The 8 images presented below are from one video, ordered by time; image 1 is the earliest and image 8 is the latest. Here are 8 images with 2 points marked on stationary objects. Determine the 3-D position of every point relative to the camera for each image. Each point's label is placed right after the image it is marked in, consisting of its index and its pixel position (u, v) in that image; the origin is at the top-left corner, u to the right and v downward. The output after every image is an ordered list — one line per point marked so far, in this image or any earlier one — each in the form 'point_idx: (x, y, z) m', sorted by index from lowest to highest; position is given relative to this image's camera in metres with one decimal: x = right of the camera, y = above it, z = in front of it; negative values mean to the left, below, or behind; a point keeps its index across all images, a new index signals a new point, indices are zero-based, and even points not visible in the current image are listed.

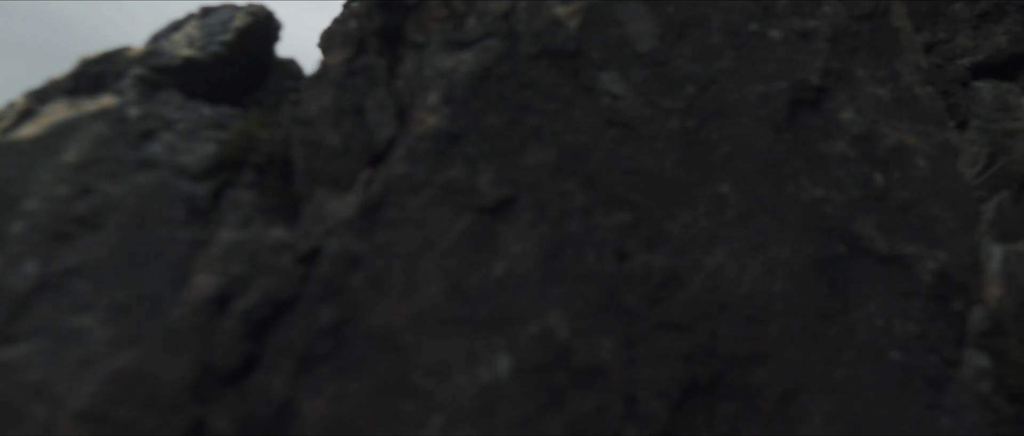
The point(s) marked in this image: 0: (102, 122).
0: (-1.6, +0.4, +3.1) m
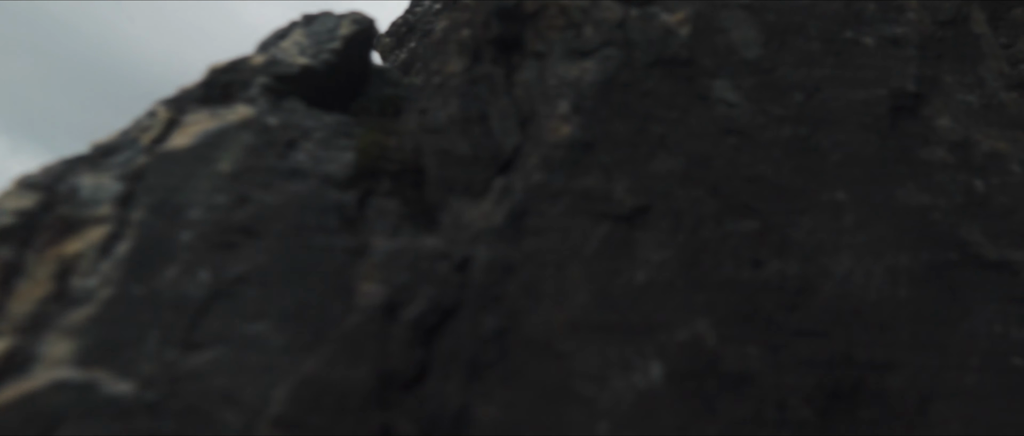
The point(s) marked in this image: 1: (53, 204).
0: (-1.0, +0.3, +3.1) m
1: (-1.7, +0.1, +2.9) m
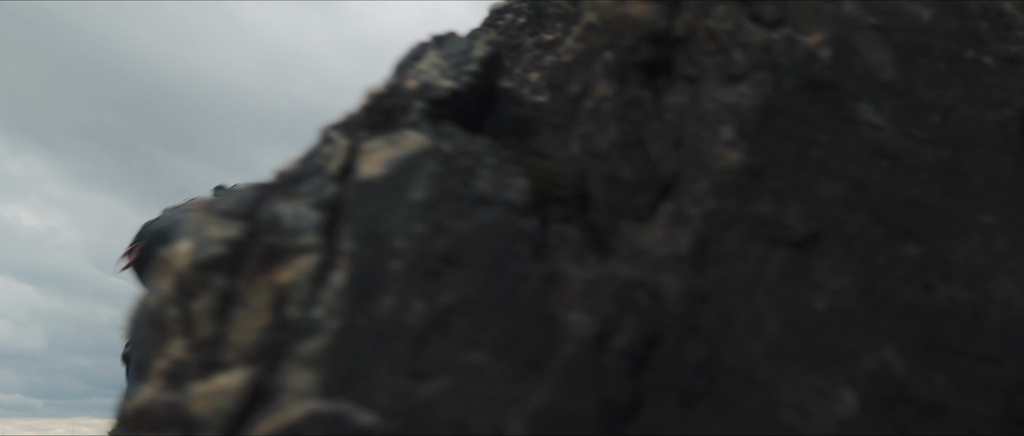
0: (-0.3, +0.2, +3.2) m
1: (-1.0, -0.1, +2.9) m
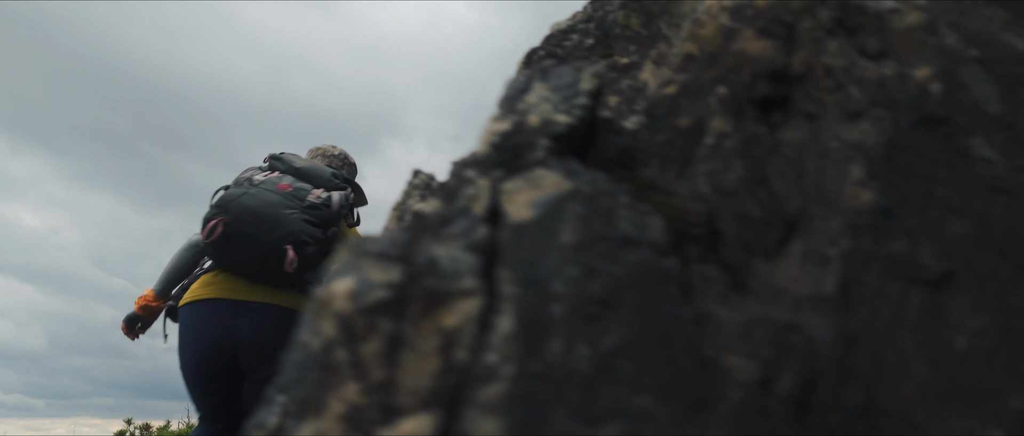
0: (+0.3, +0.1, +3.3) m
1: (-0.4, -0.2, +3.0) m
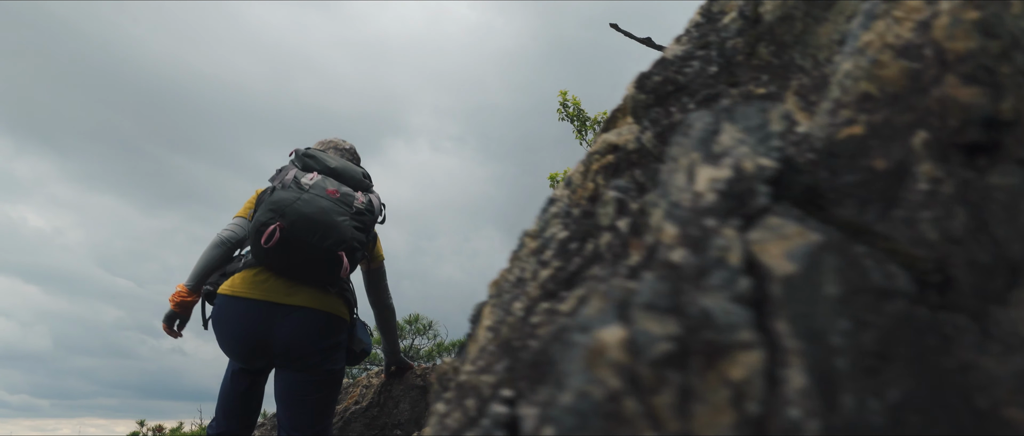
0: (+1.4, -0.1, +3.4) m
1: (+0.7, -0.4, +3.1) m
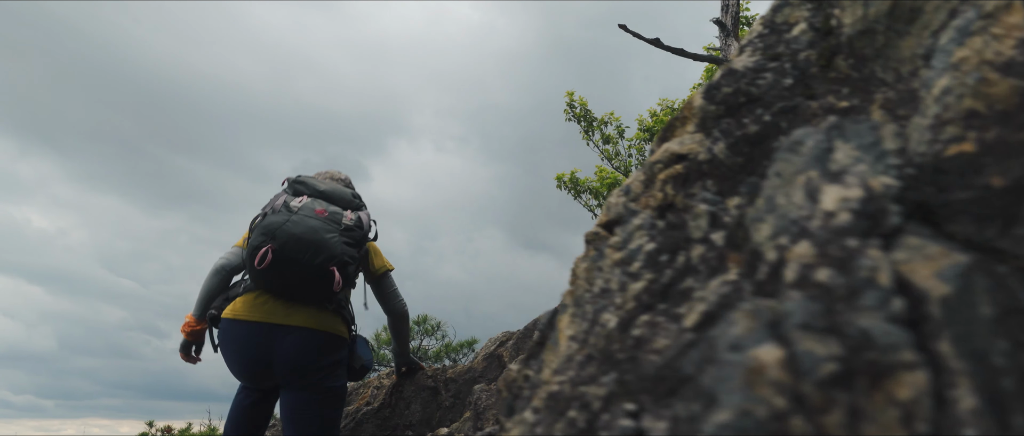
0: (+2.0, -0.2, +3.4) m
1: (+1.4, -0.5, +3.2) m
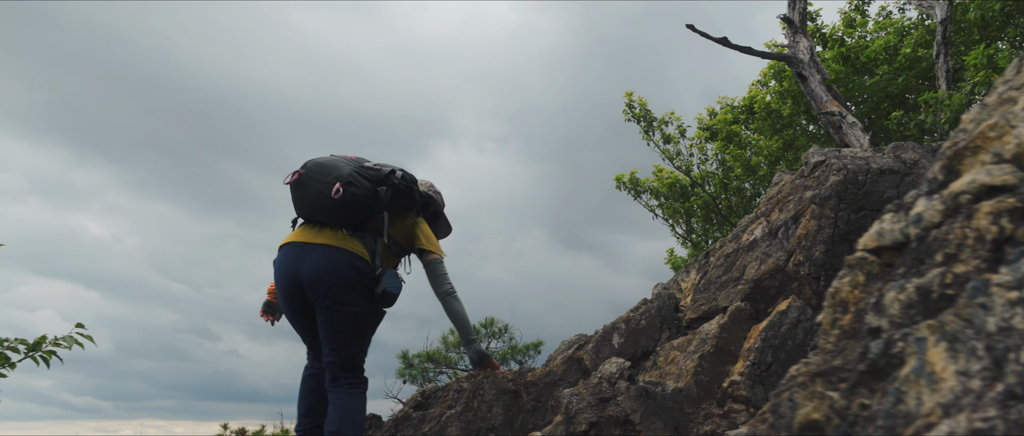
0: (+5.3, -0.6, +3.6) m
1: (+4.7, -0.9, +3.4) m
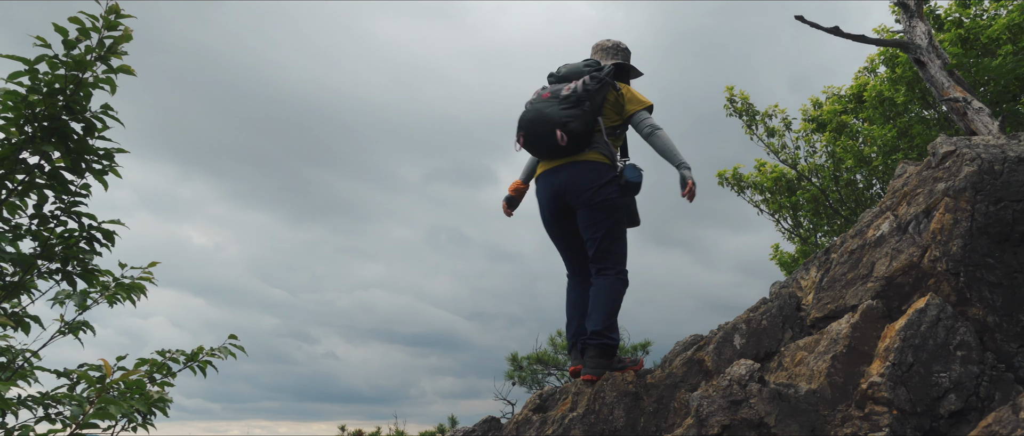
0: (+8.3, -0.8, +3.6) m
1: (+7.7, -1.1, +3.4) m
